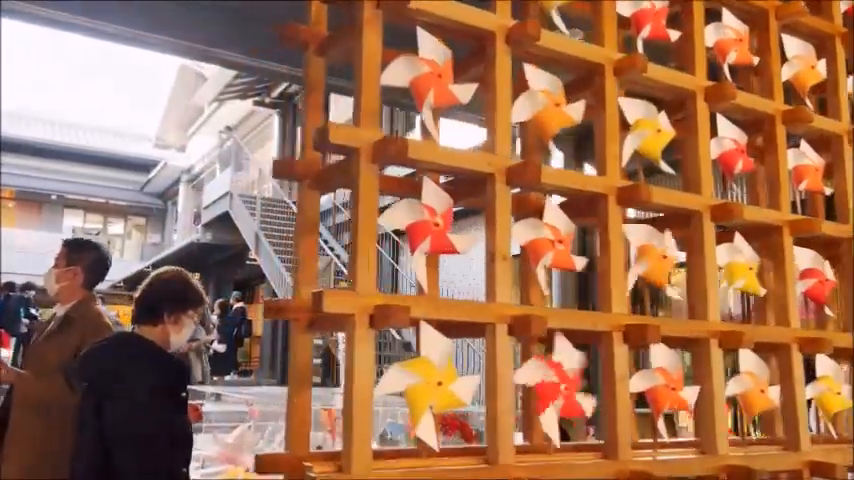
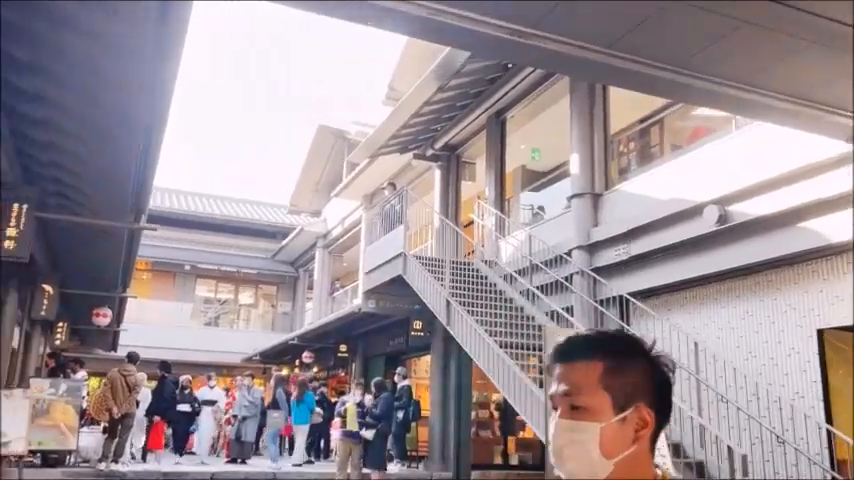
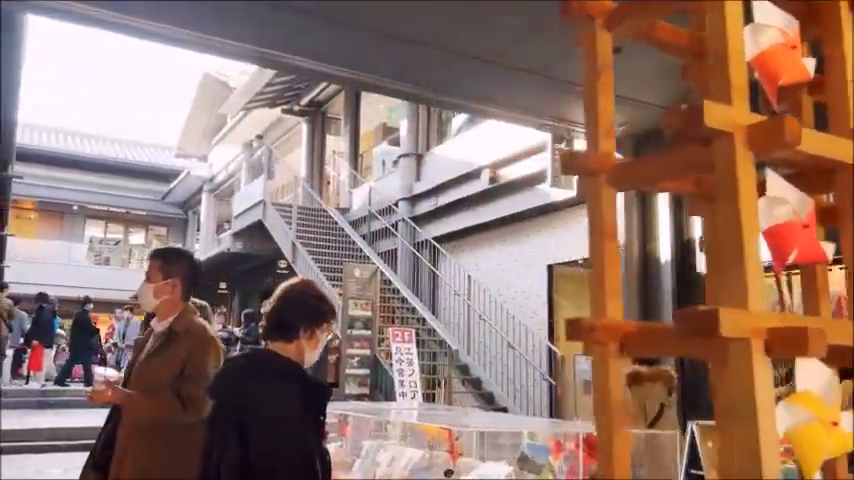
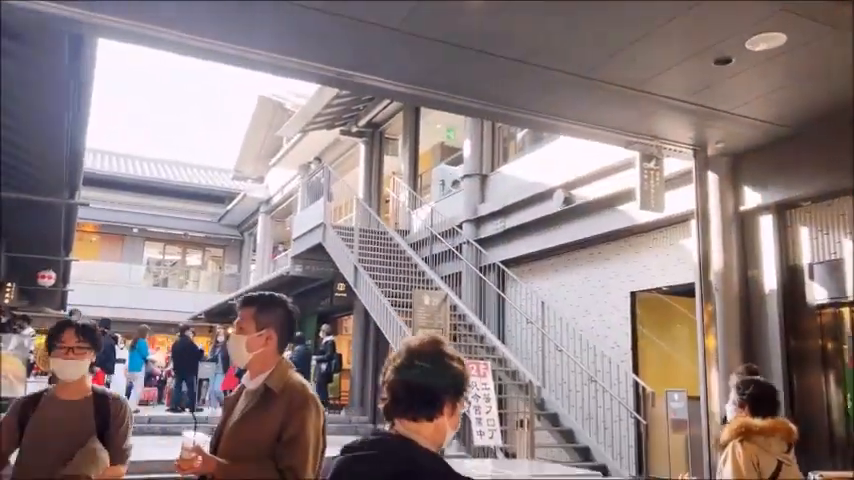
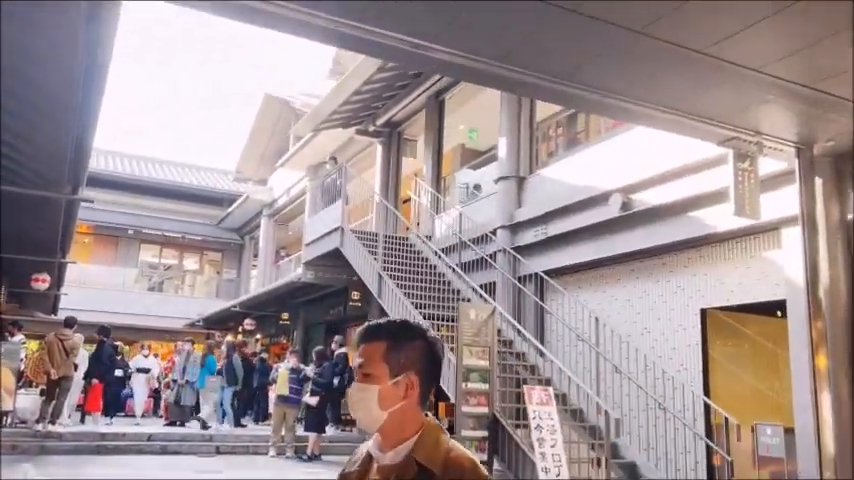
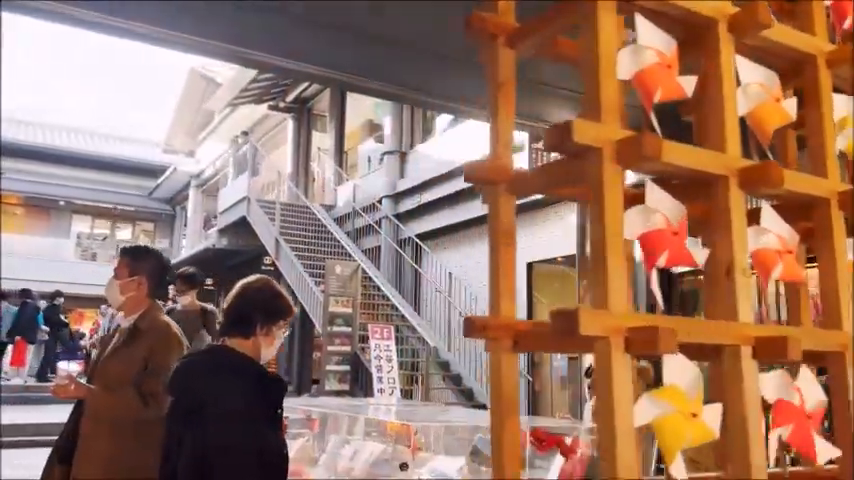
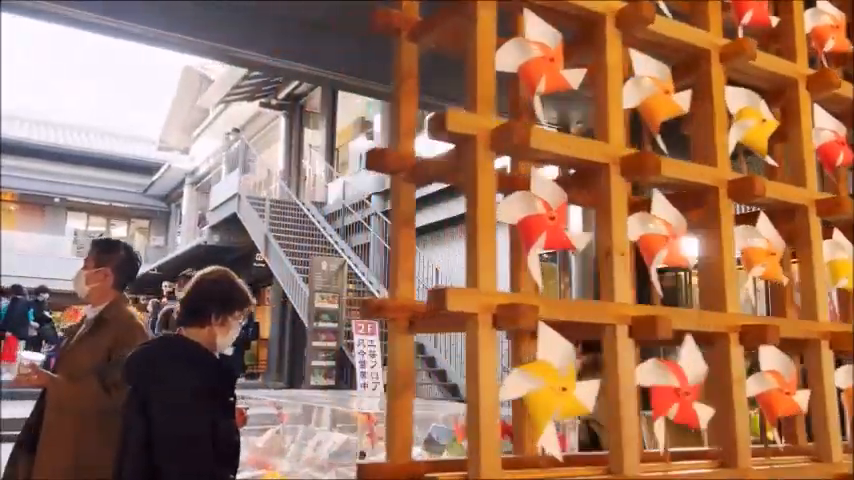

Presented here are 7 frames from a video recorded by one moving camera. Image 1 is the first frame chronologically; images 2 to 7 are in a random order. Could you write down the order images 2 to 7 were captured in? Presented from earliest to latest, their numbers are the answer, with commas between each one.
7, 6, 3, 4, 5, 2
